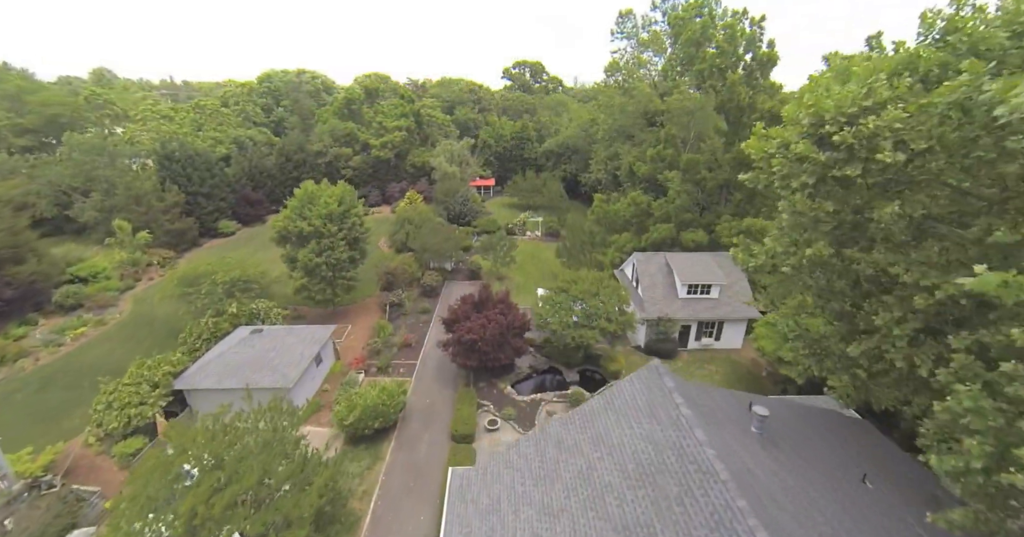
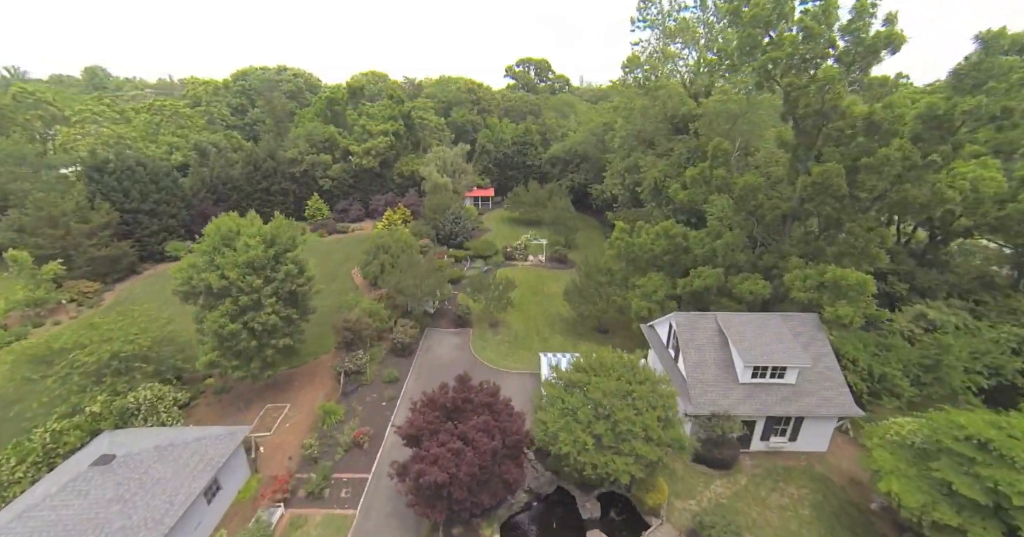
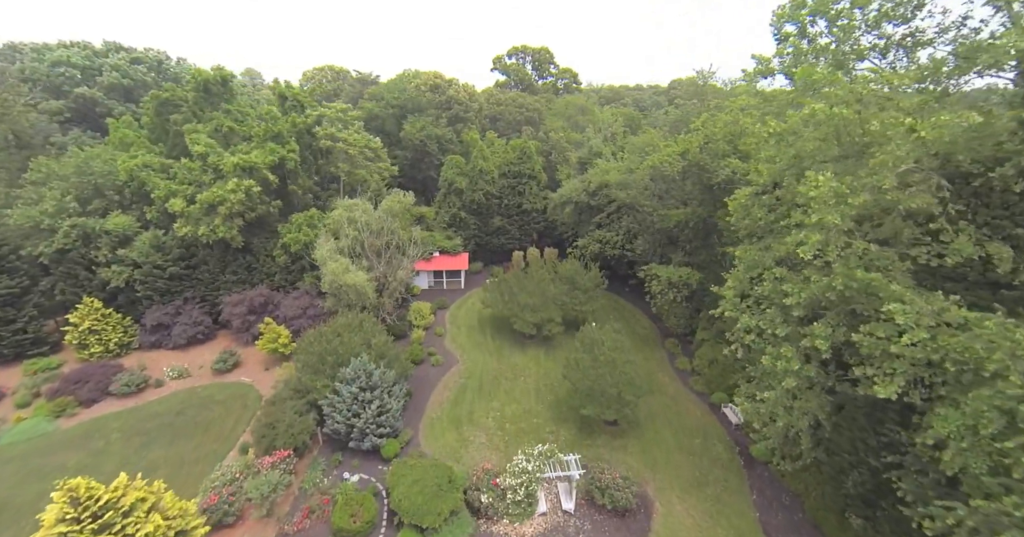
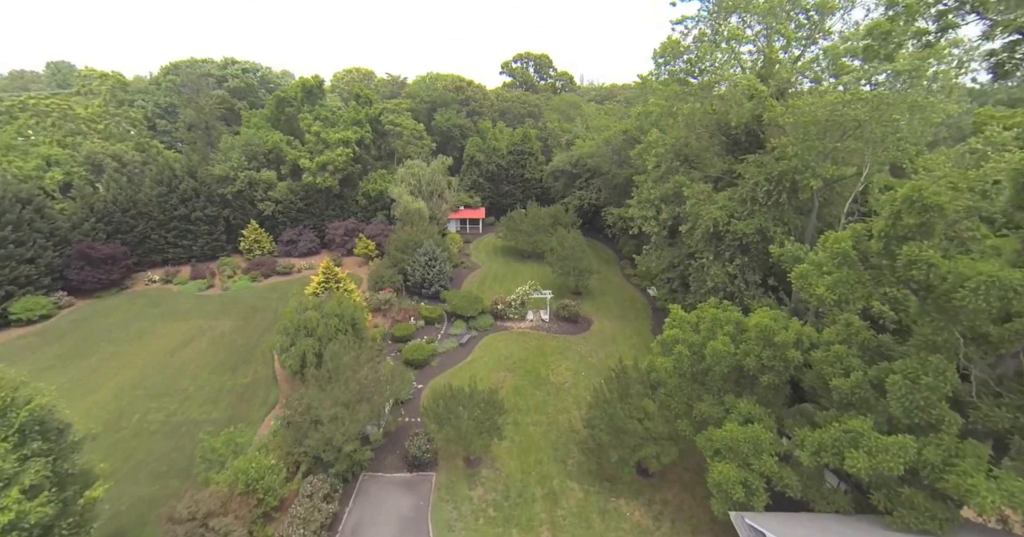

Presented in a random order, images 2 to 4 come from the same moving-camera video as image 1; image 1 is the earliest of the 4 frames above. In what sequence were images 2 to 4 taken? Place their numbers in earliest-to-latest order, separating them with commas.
2, 4, 3
